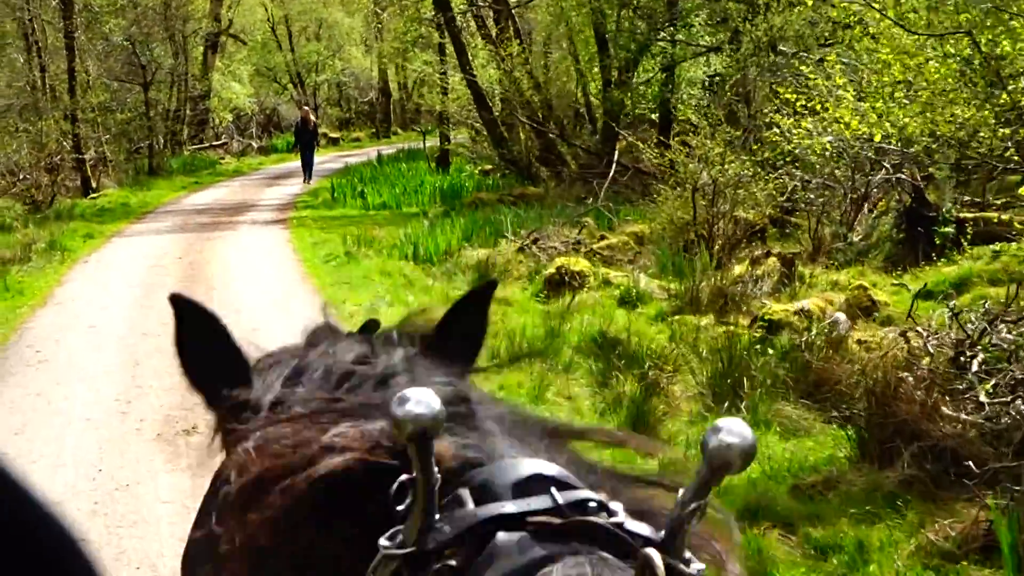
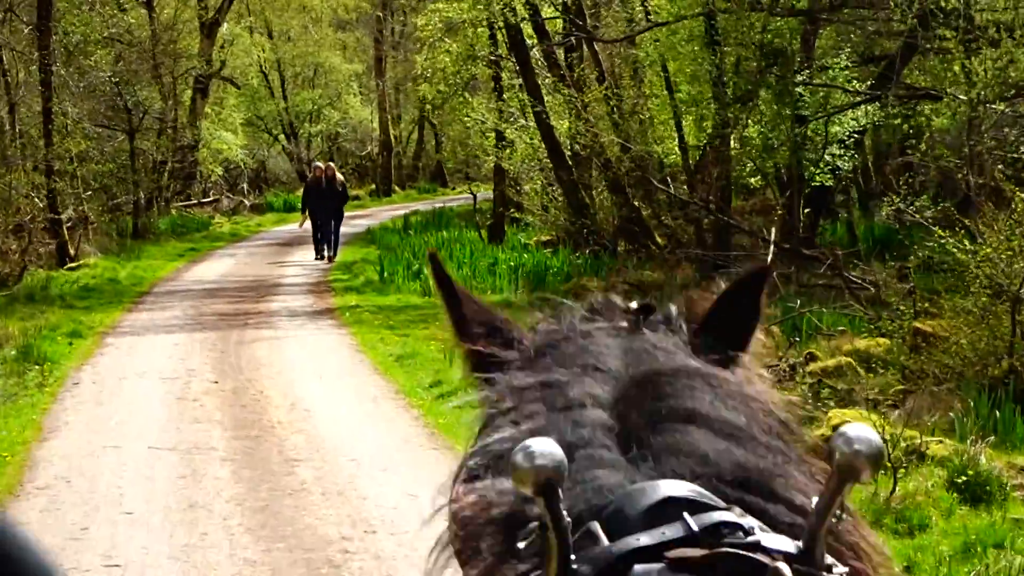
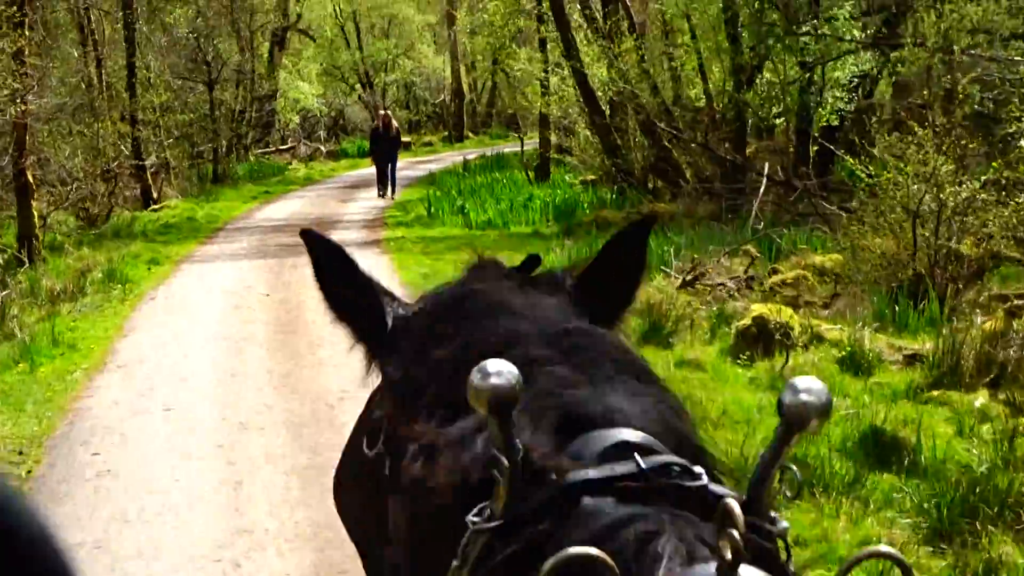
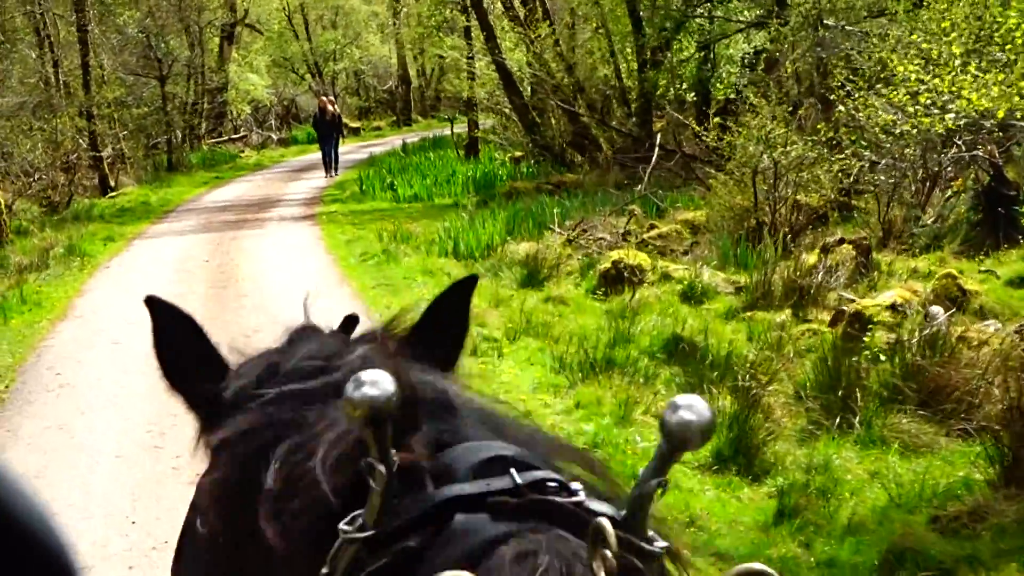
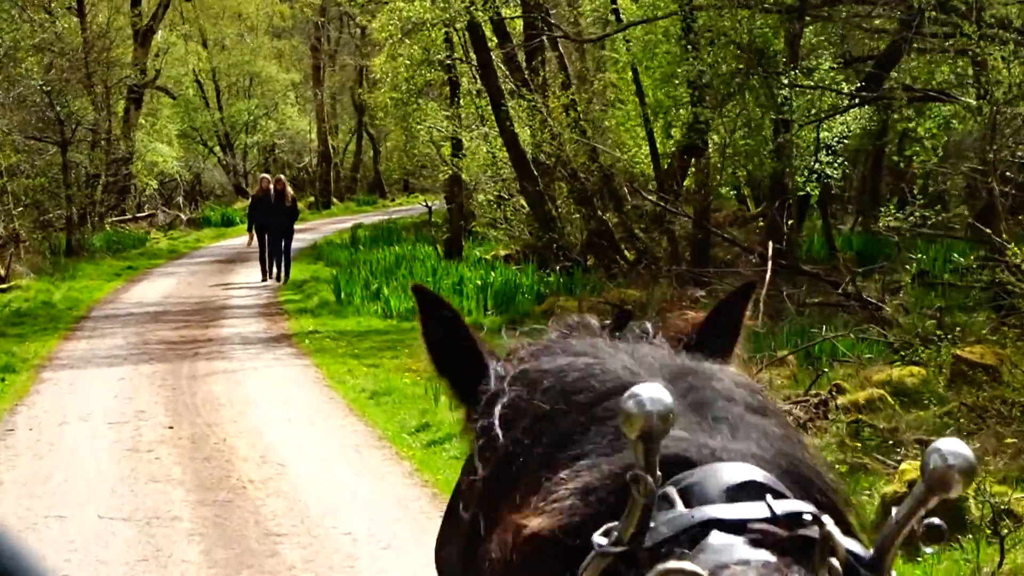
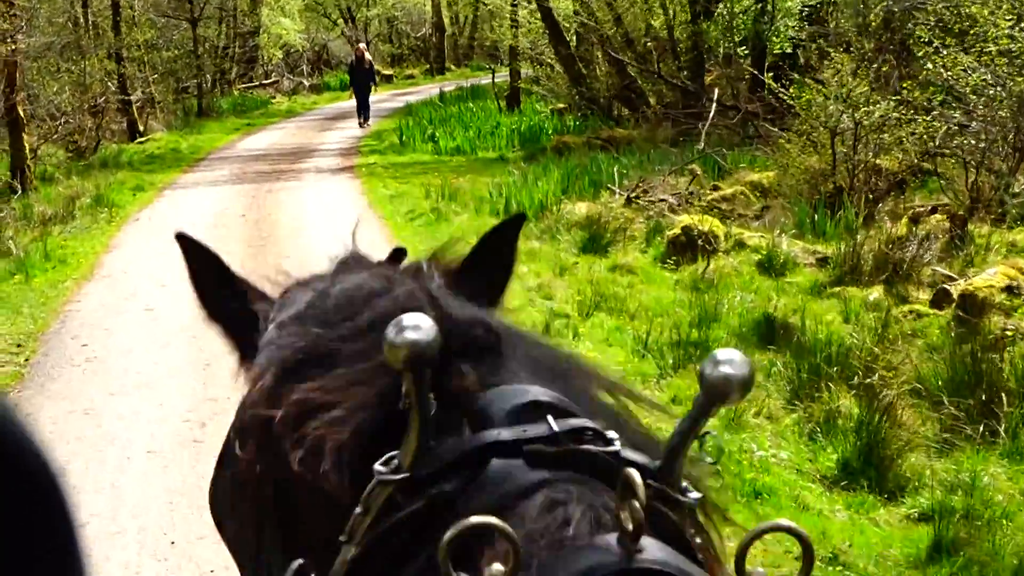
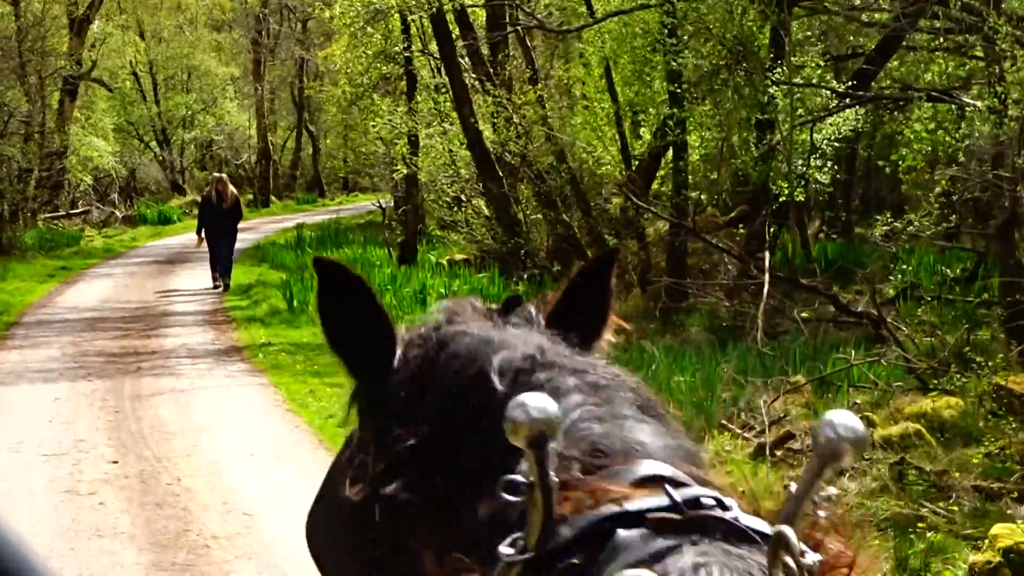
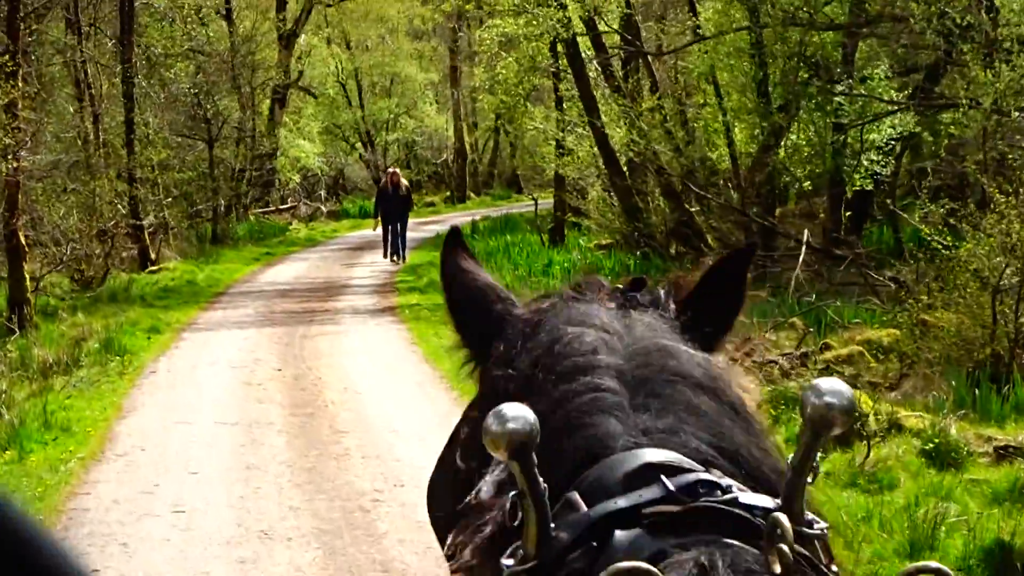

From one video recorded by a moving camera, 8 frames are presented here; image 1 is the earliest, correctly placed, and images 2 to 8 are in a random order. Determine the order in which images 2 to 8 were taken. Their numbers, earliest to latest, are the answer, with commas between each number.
4, 6, 3, 8, 2, 5, 7
